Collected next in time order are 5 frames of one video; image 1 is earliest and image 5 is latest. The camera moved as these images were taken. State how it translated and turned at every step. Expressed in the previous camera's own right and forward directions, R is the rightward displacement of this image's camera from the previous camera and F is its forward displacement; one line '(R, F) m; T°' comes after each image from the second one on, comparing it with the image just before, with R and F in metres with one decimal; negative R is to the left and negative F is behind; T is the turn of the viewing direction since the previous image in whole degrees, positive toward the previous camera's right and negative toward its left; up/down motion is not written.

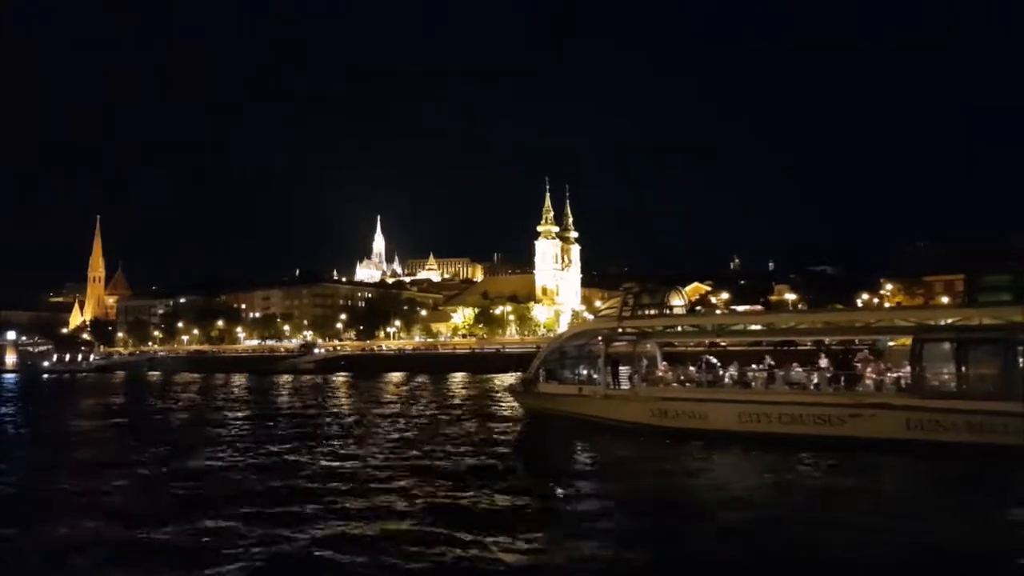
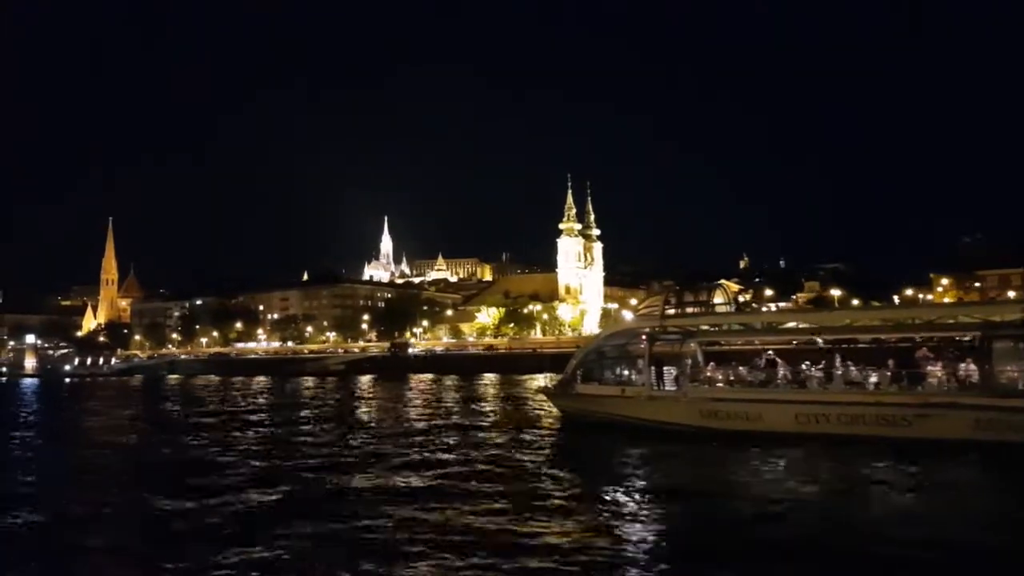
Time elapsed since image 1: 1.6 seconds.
(-1.0, +0.9) m; 0°
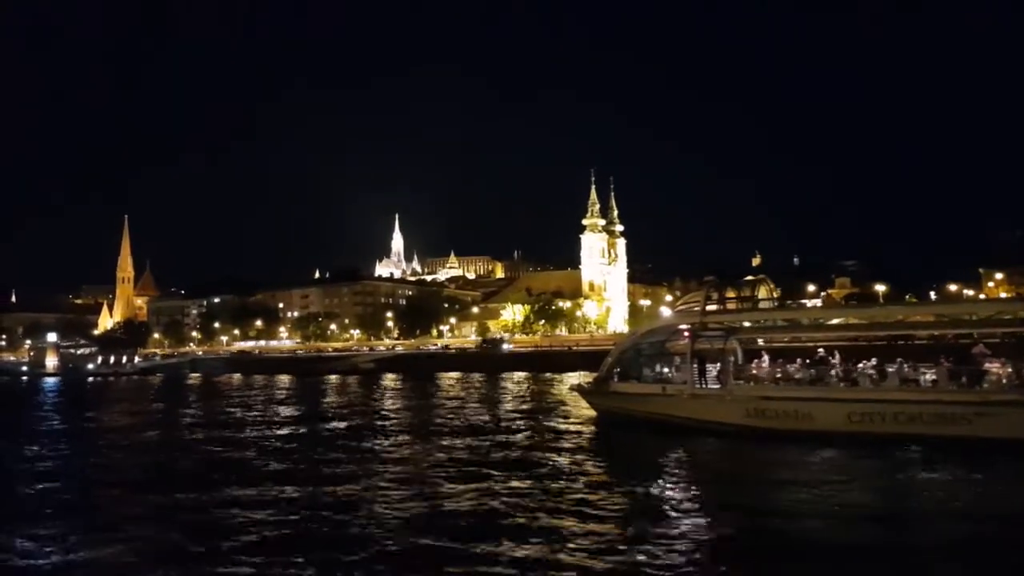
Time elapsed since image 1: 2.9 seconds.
(-0.8, +0.7) m; 0°
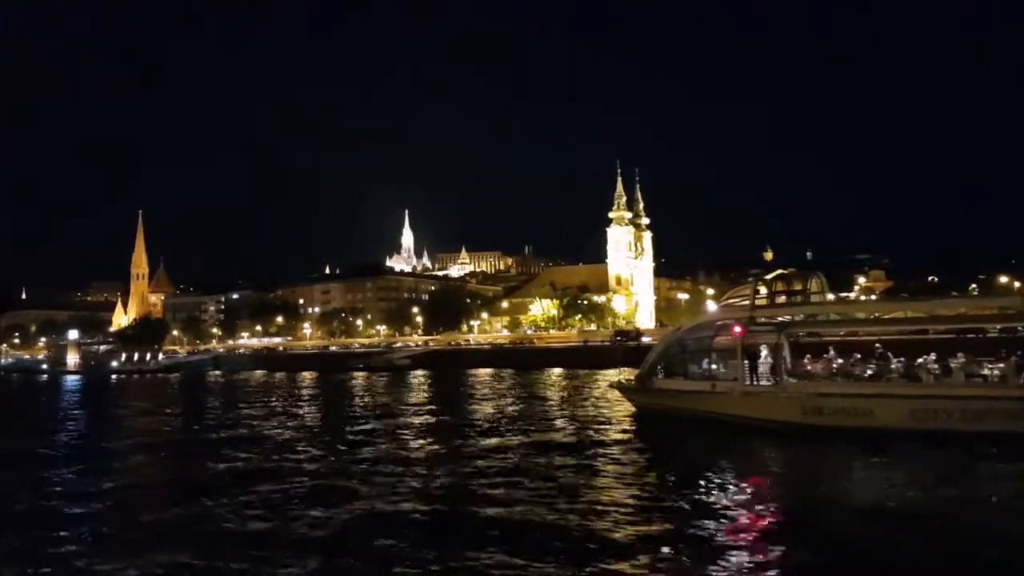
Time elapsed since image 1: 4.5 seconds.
(-1.0, +0.9) m; 0°
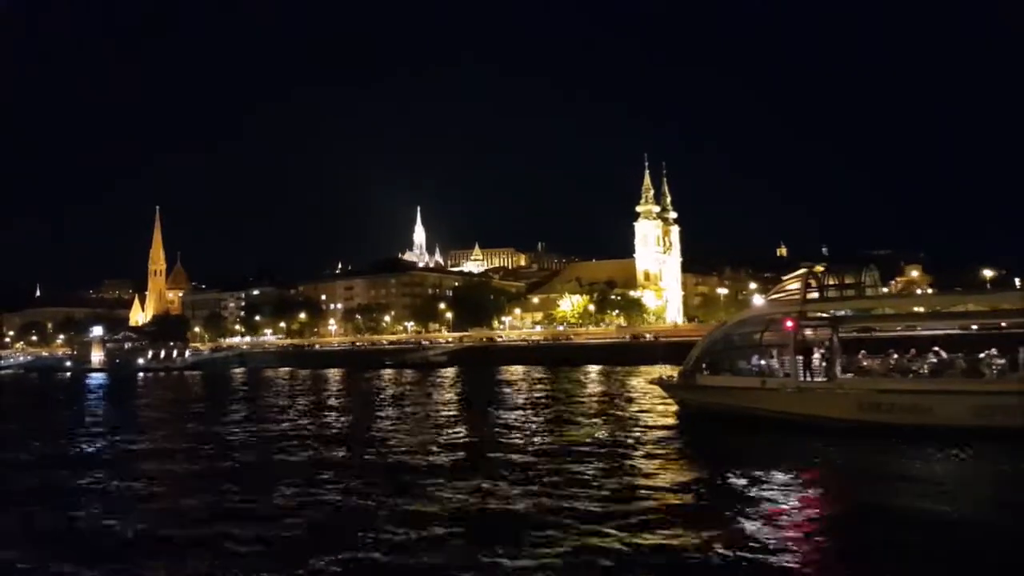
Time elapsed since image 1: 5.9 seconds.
(-0.9, +0.8) m; 0°
